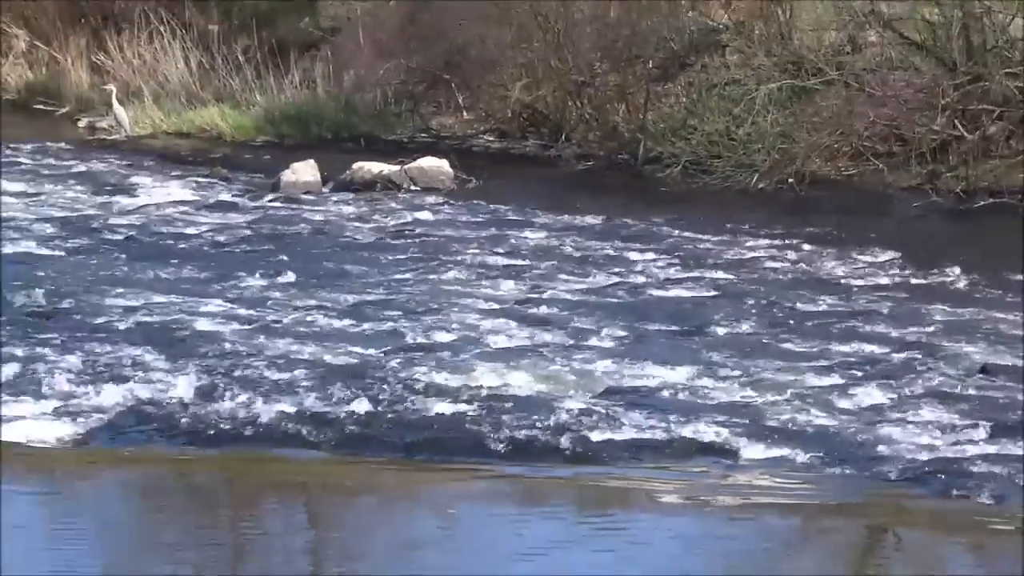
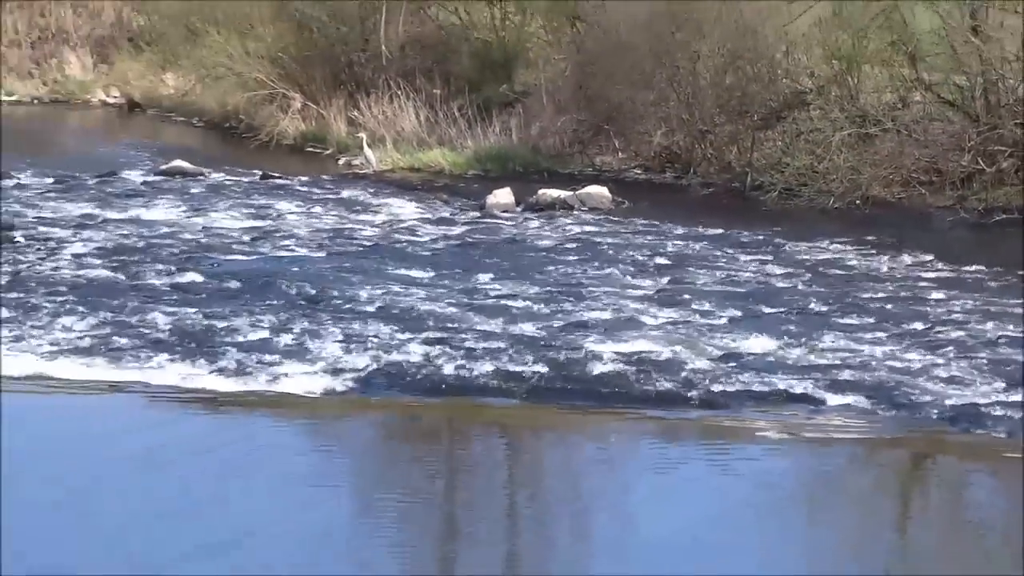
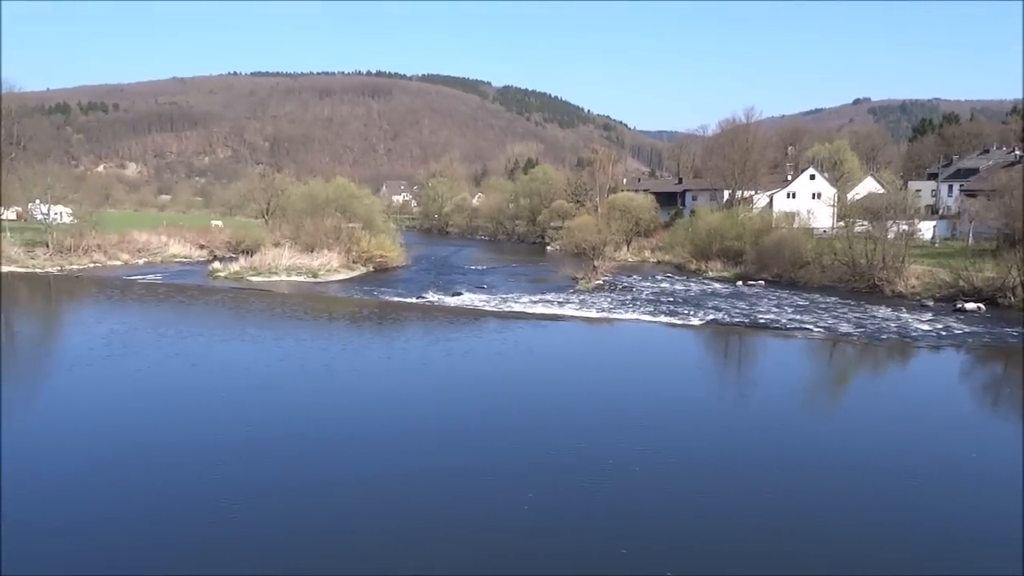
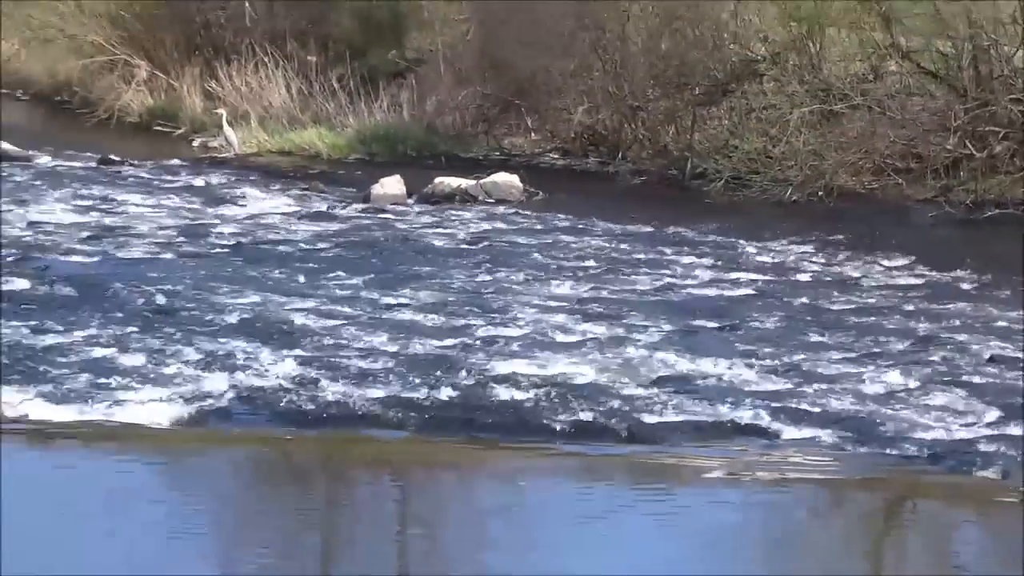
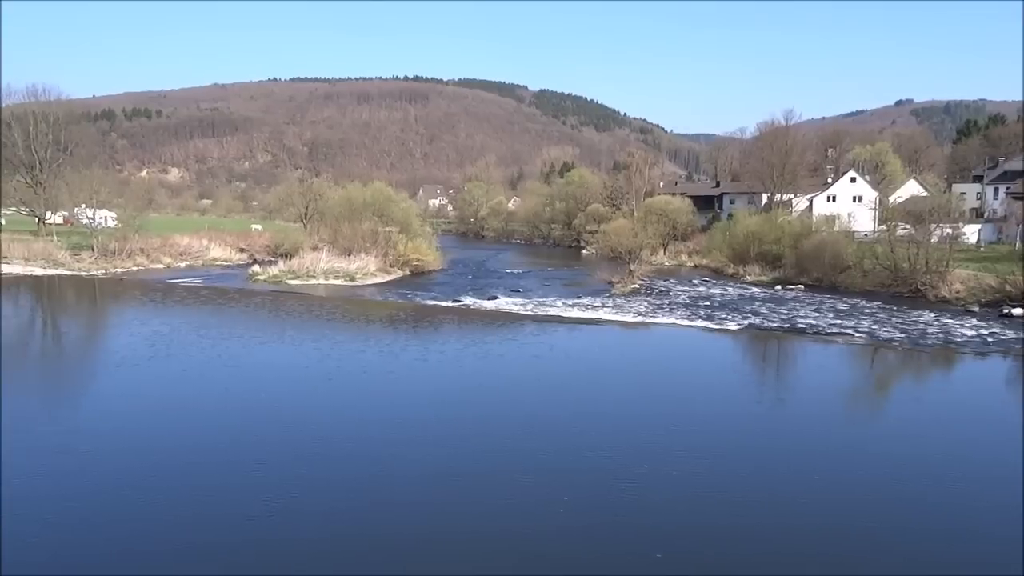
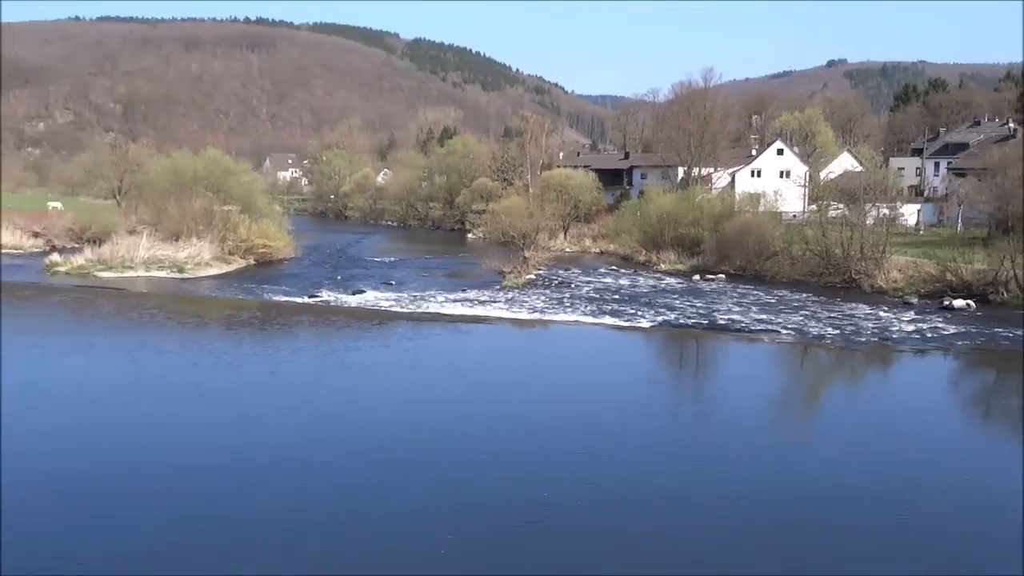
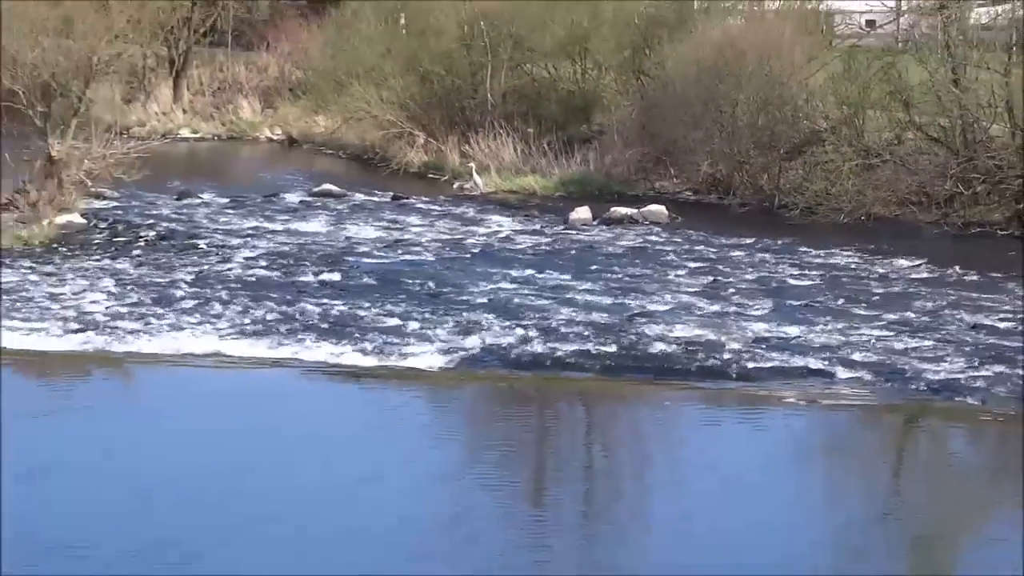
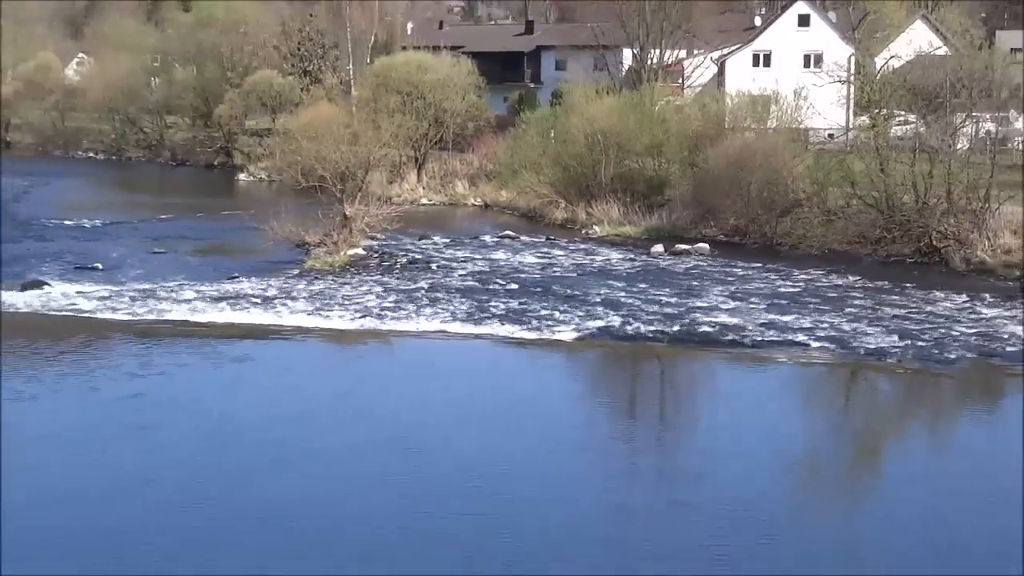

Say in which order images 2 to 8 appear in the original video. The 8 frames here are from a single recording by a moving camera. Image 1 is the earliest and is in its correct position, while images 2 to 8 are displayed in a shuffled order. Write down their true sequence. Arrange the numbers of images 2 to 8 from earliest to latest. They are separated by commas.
4, 2, 7, 8, 6, 3, 5
